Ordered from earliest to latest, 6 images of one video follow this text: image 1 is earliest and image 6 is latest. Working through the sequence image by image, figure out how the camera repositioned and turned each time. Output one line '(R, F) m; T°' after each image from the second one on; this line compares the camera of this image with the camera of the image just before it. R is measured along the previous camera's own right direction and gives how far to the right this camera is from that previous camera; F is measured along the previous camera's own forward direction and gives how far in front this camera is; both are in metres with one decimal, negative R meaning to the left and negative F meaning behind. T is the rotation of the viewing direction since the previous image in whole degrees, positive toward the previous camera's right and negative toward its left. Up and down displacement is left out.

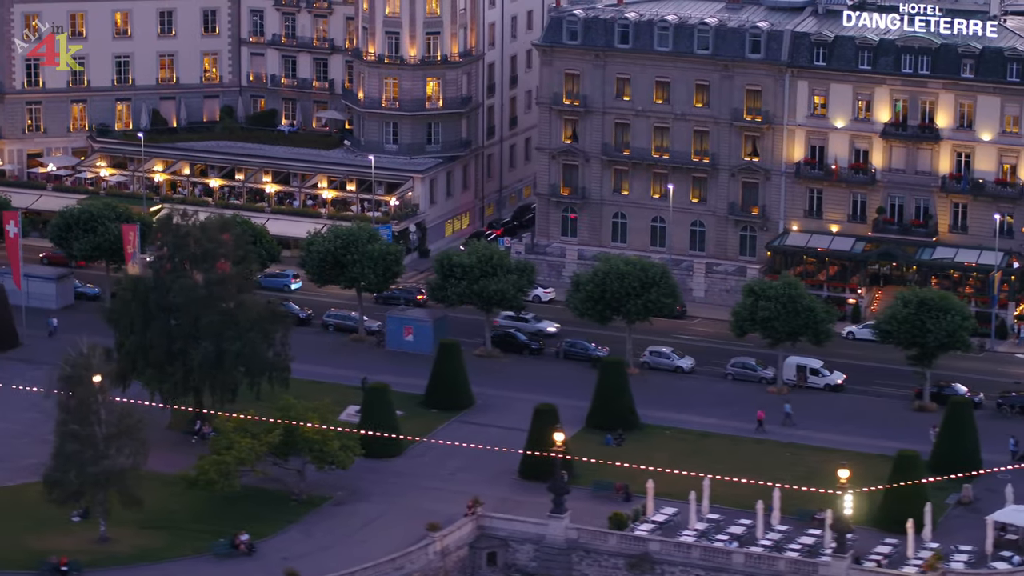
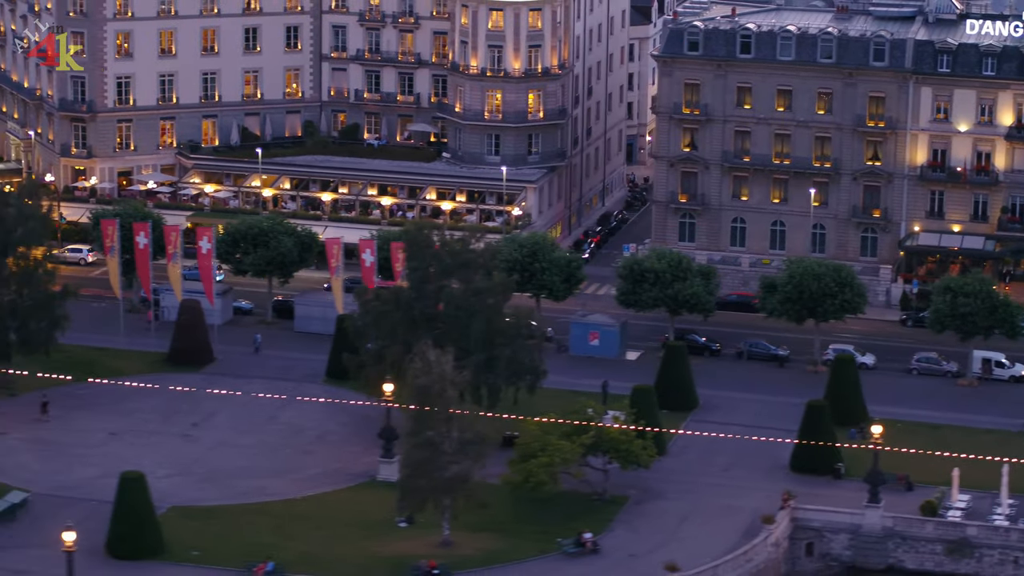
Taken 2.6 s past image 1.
(-18.4, -1.2) m; +7°
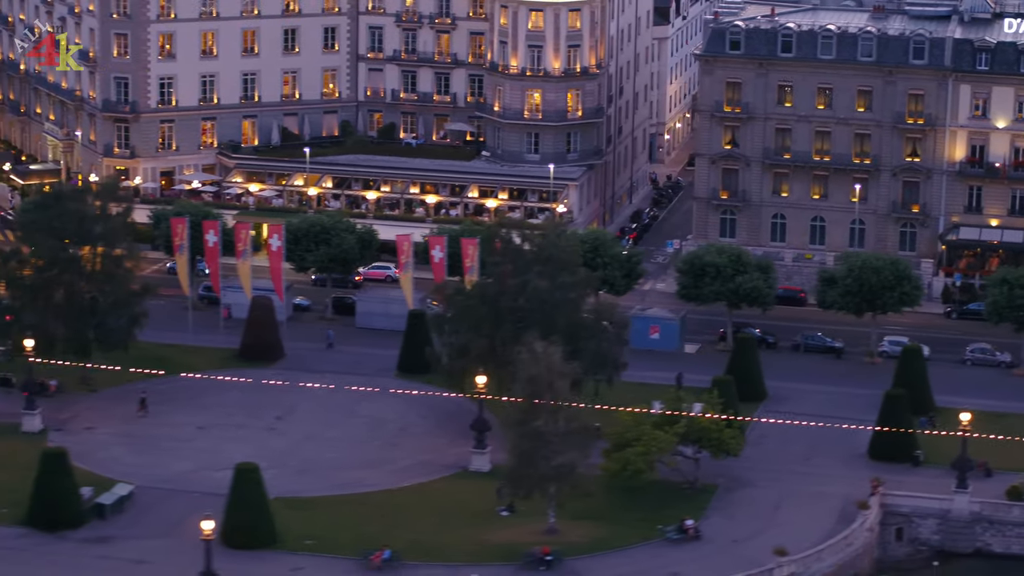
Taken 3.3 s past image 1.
(-5.2, -1.7) m; +2°
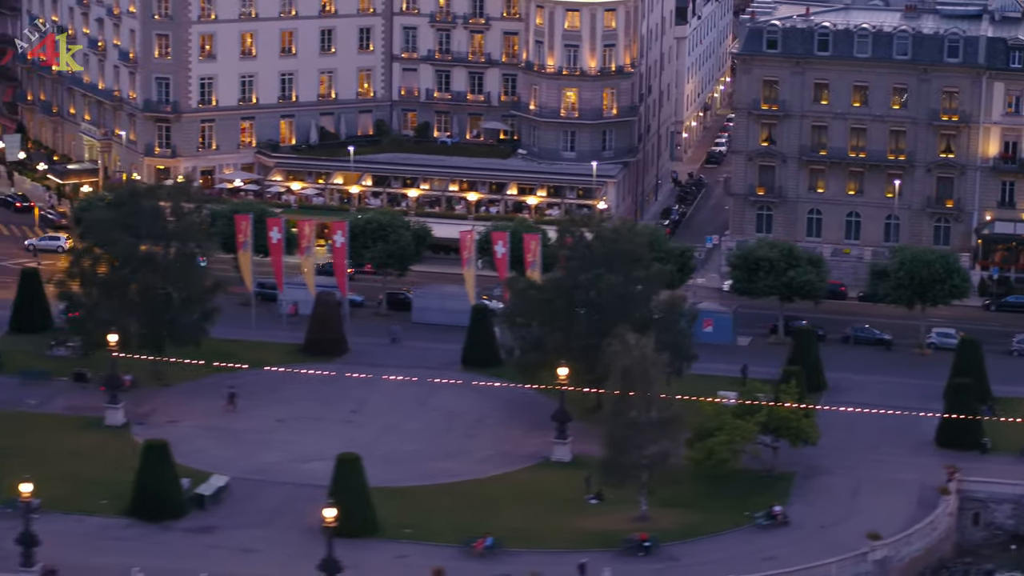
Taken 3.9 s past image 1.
(-4.8, -1.8) m; +2°
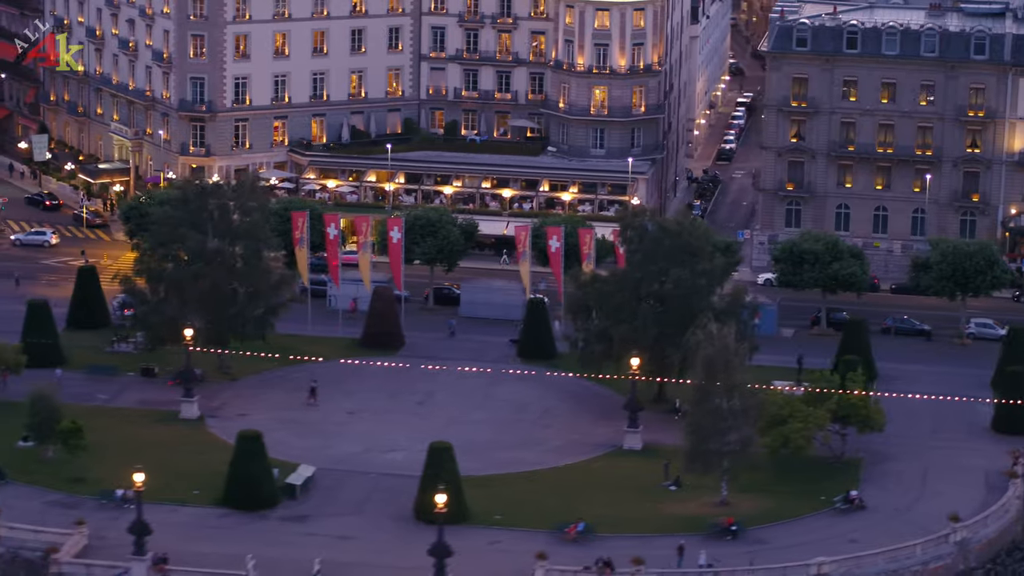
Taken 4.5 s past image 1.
(-4.8, -1.8) m; +2°
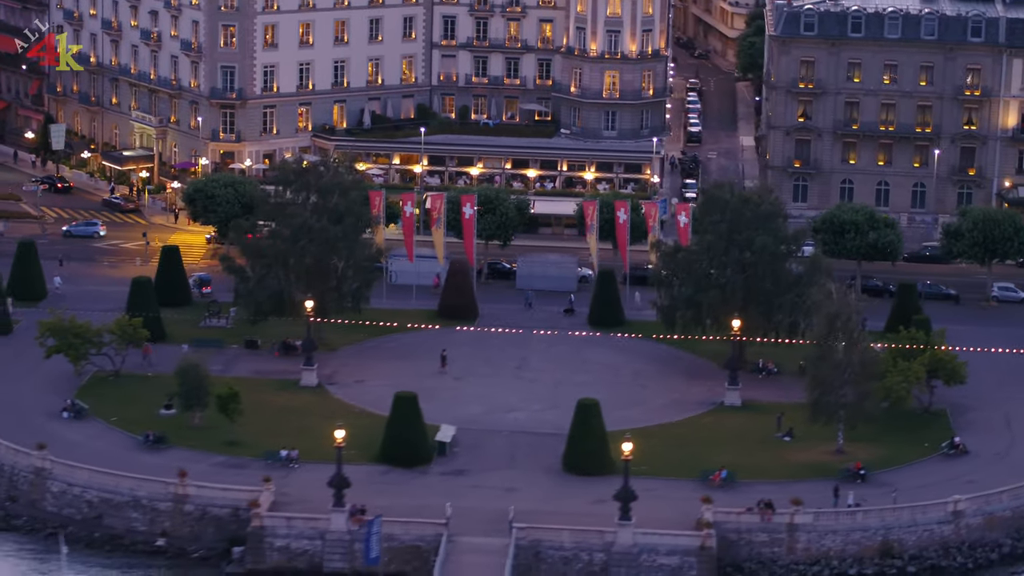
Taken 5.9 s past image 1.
(-11.7, -5.2) m; +5°
